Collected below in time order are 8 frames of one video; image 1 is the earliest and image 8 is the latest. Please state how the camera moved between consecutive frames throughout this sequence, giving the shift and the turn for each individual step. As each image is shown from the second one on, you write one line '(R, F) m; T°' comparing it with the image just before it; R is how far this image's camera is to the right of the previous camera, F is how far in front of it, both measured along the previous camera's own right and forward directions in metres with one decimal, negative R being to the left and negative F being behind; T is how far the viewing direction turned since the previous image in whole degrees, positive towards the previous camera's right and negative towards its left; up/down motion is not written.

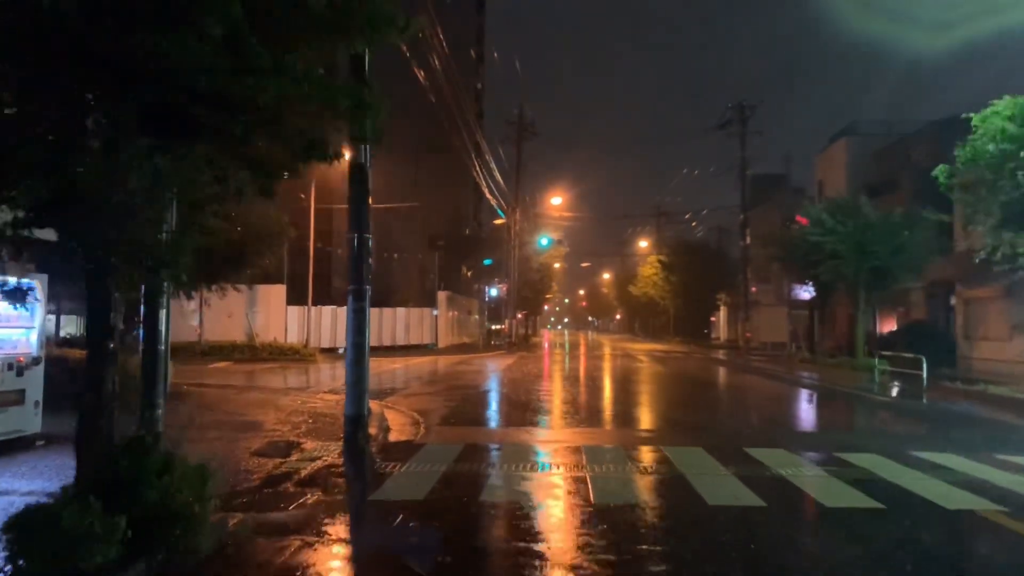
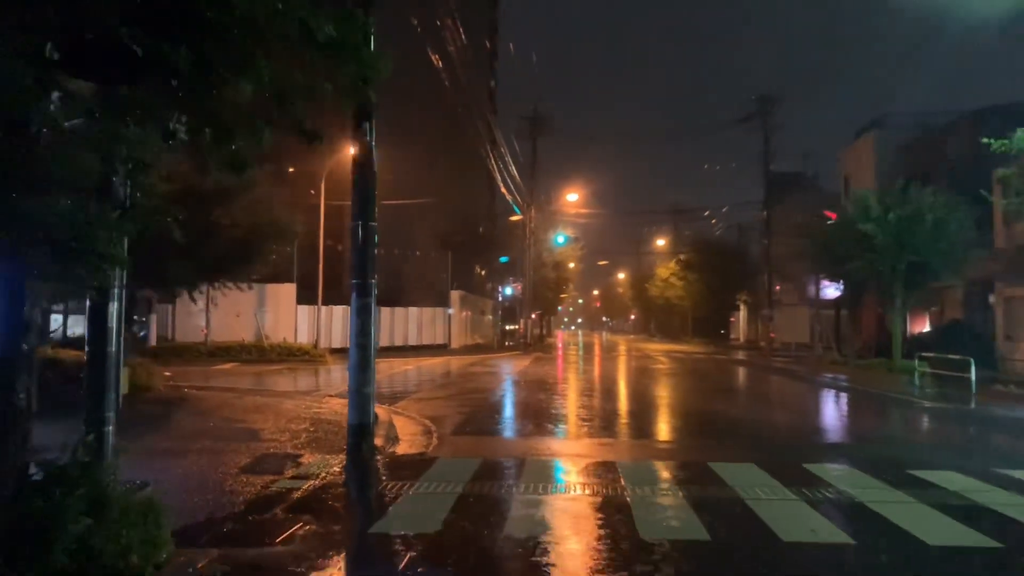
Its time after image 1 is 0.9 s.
(-0.1, +1.2) m; -1°
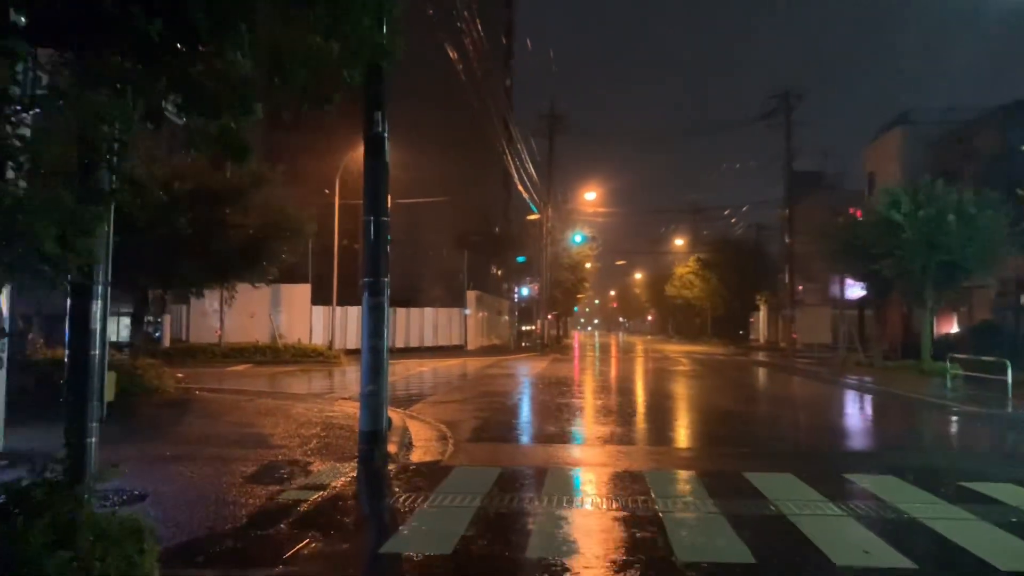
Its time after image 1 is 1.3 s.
(0.0, +0.5) m; -1°
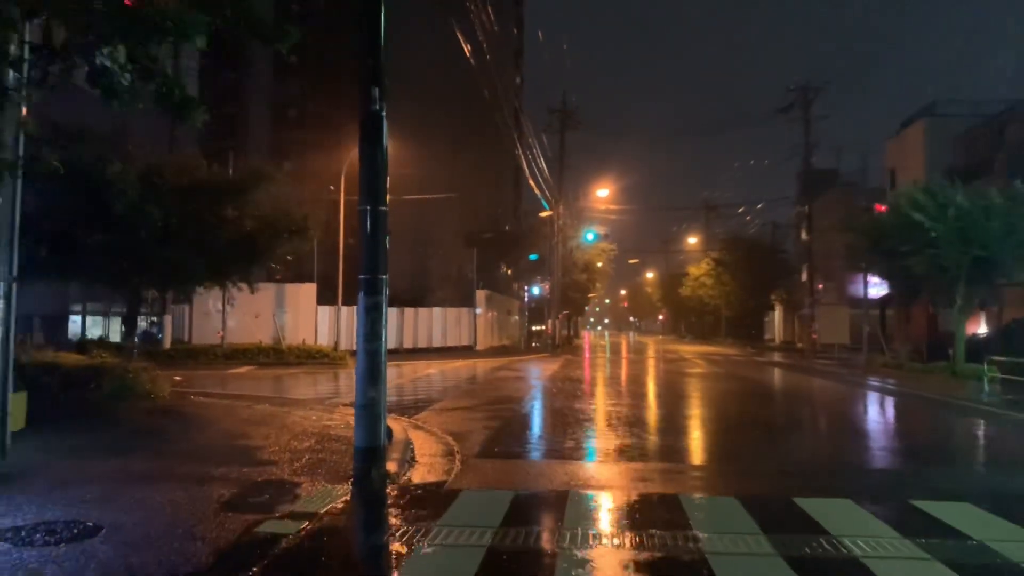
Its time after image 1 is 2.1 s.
(0.0, +1.0) m; -1°
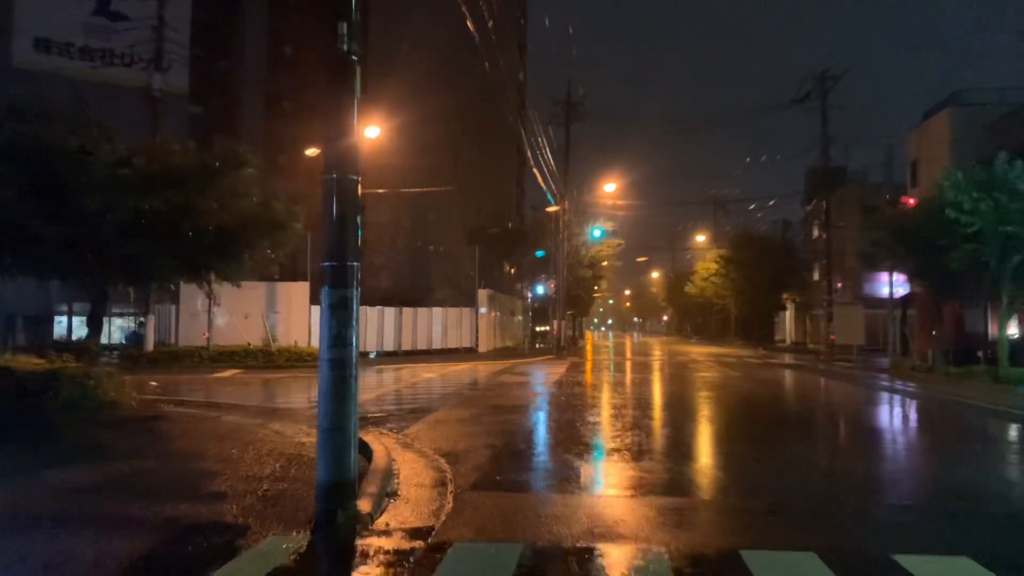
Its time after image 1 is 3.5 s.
(0.0, +1.7) m; 0°
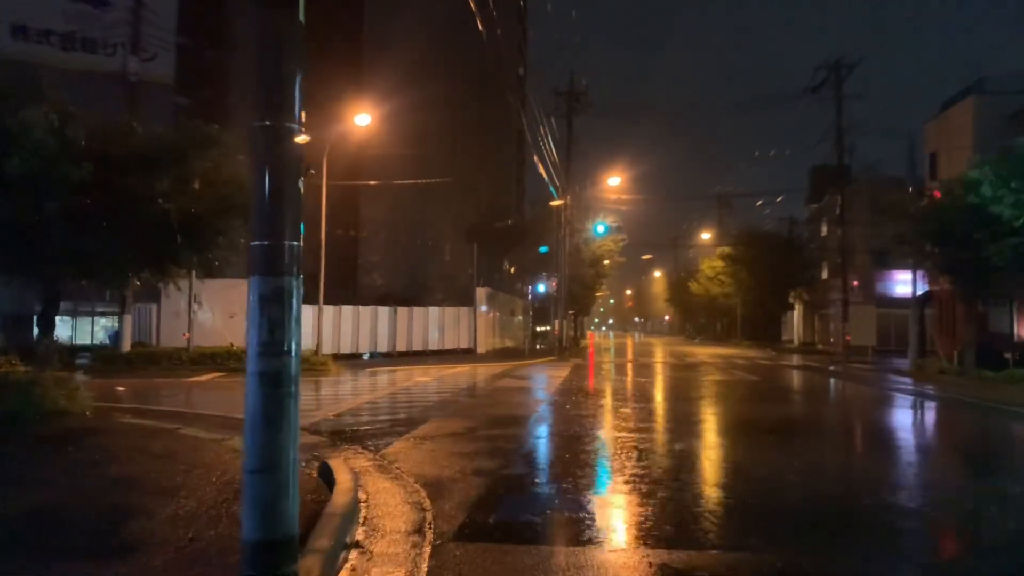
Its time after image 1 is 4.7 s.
(0.0, +1.7) m; 0°
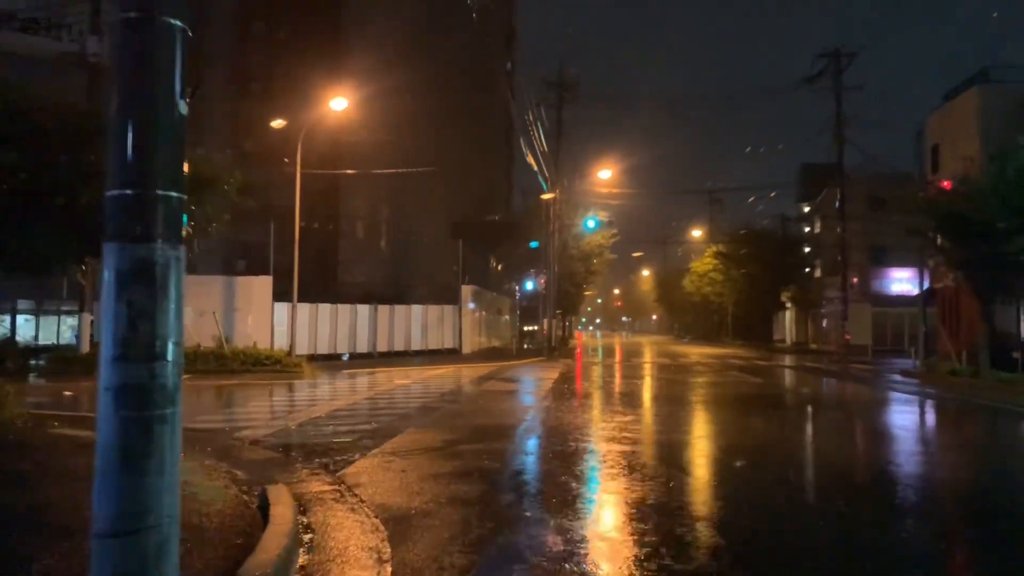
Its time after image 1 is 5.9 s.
(0.0, +1.5) m; +1°
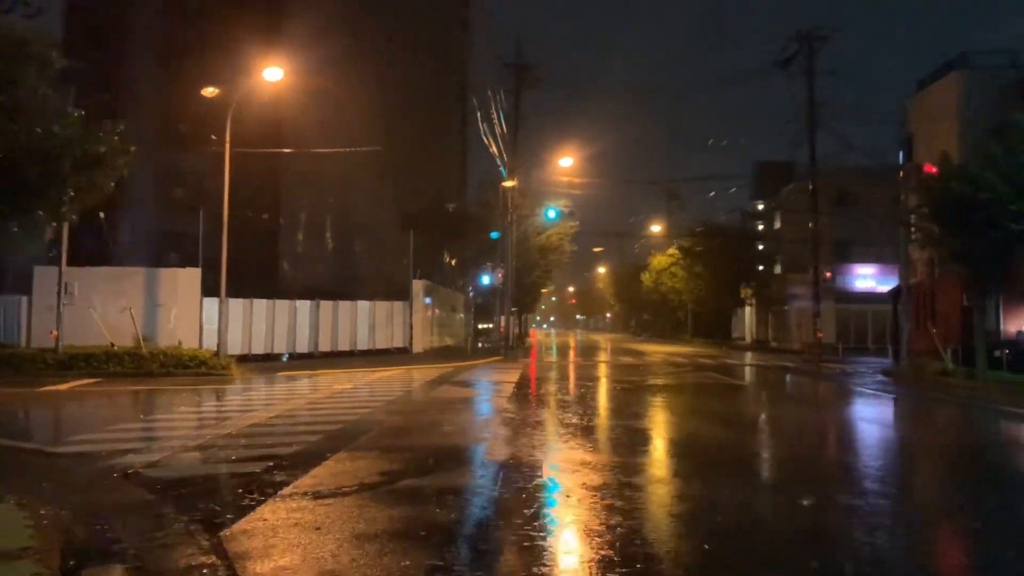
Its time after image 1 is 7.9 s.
(-0.1, +2.3) m; +3°
